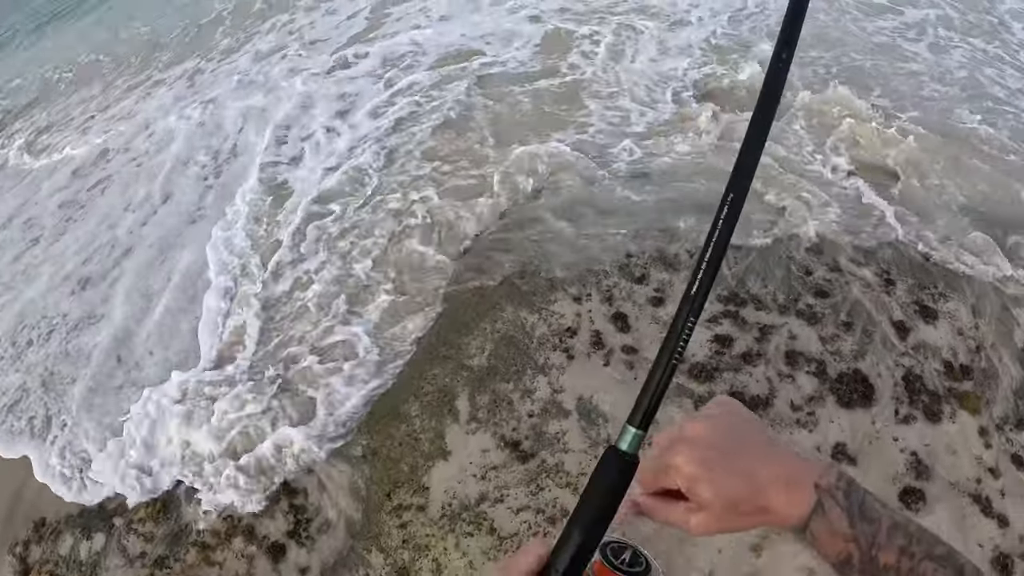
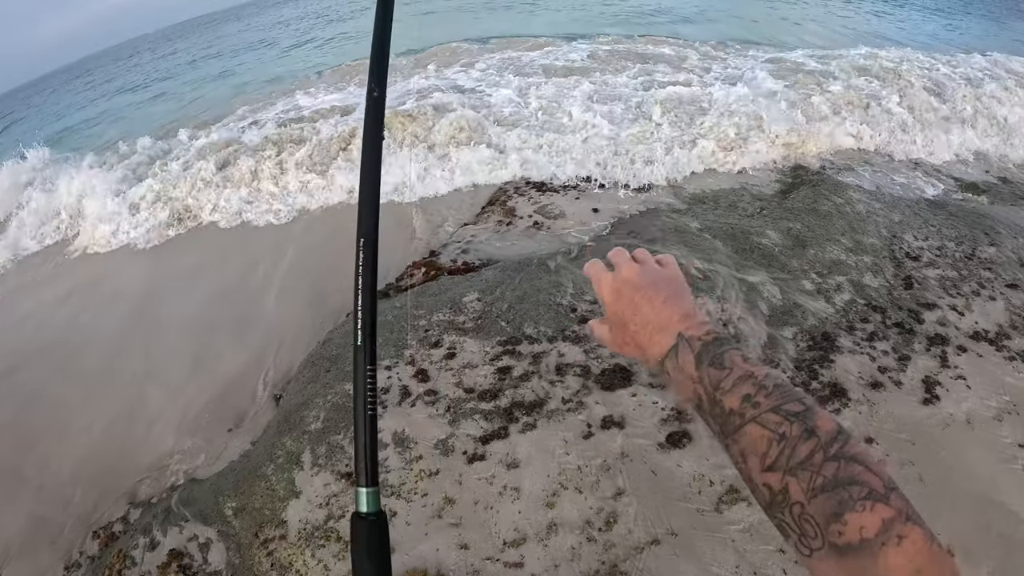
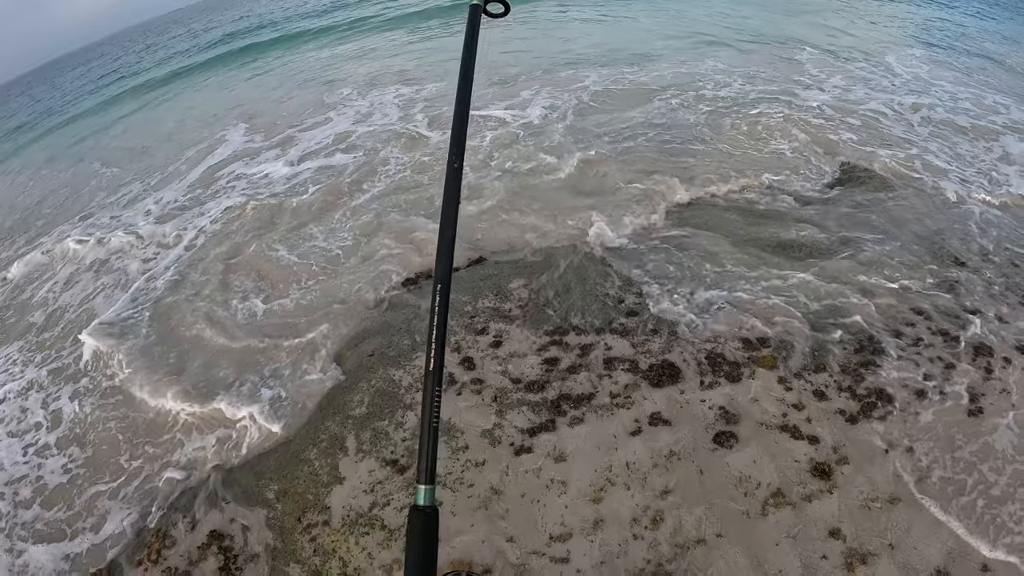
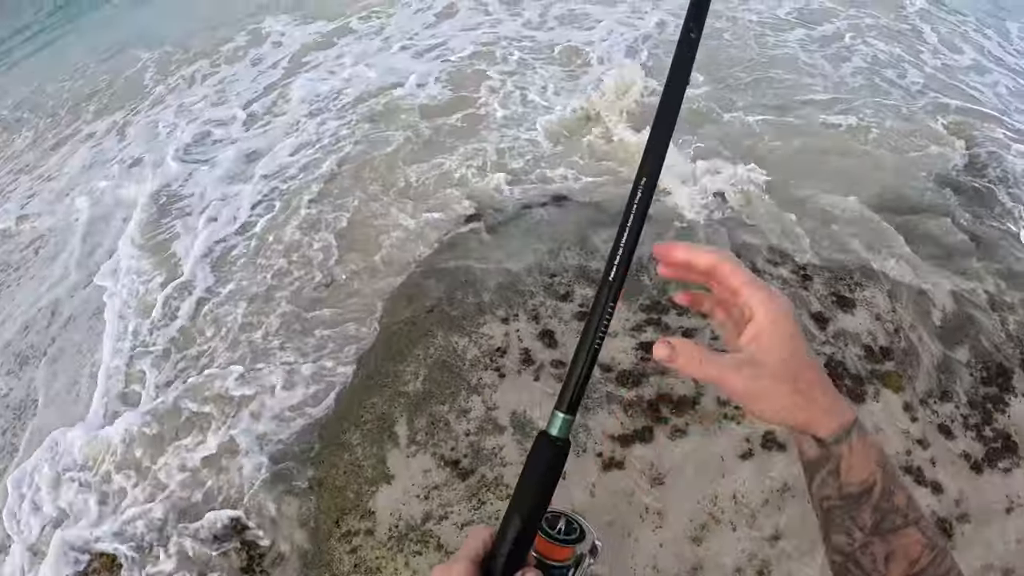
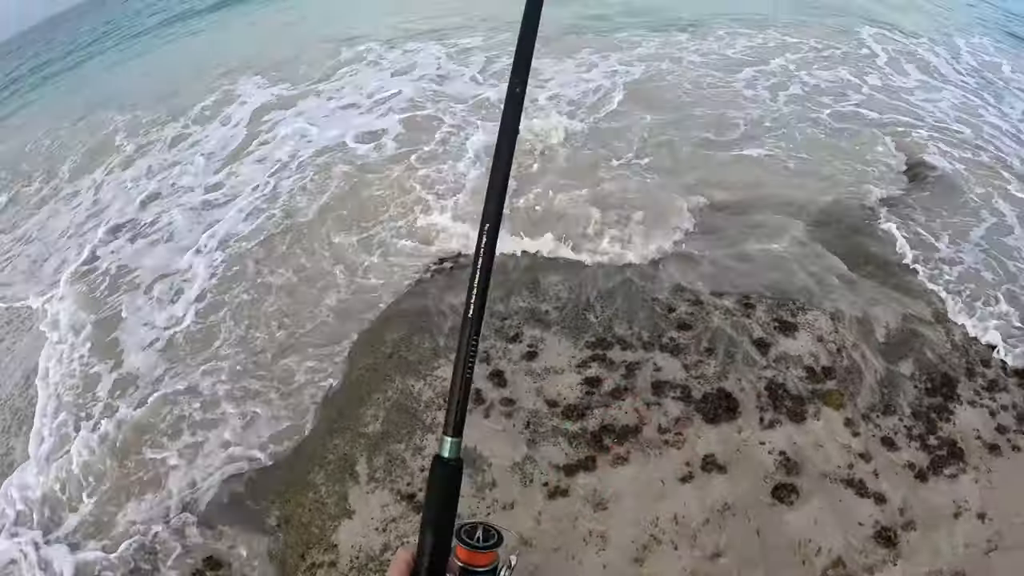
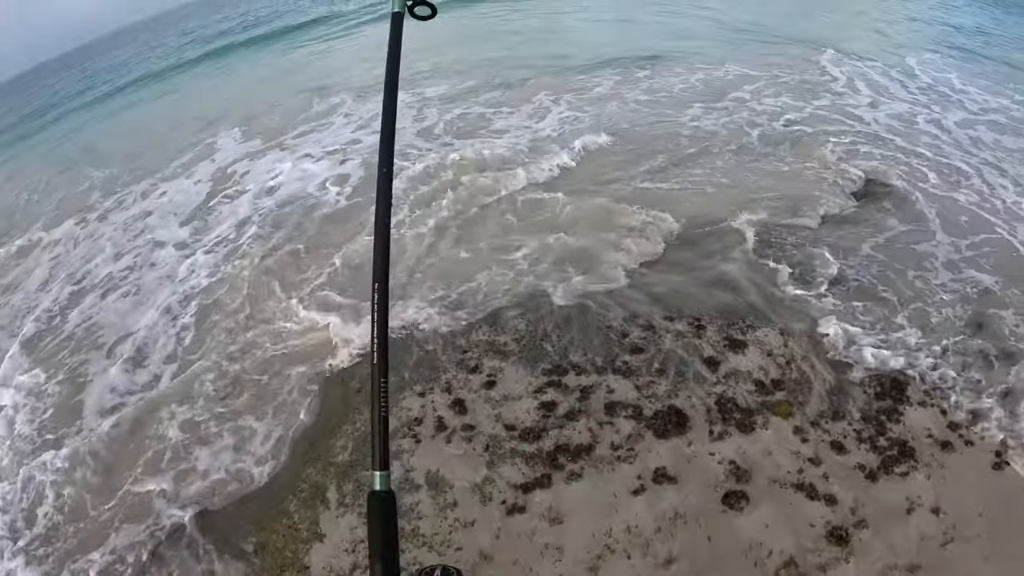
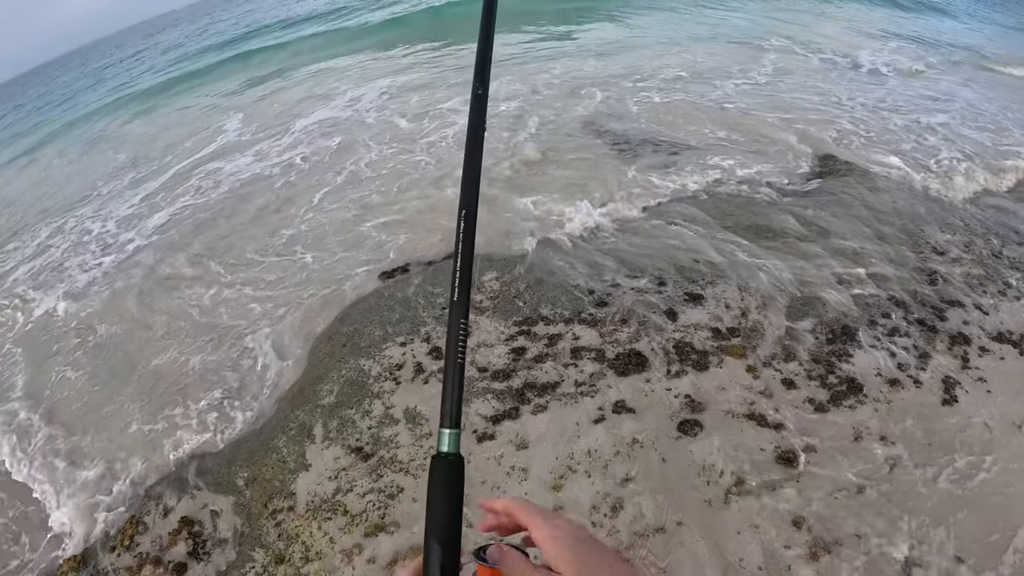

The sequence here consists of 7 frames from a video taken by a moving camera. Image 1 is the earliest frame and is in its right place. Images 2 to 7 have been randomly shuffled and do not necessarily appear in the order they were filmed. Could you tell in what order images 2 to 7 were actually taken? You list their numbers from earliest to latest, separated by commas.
4, 5, 6, 3, 7, 2
